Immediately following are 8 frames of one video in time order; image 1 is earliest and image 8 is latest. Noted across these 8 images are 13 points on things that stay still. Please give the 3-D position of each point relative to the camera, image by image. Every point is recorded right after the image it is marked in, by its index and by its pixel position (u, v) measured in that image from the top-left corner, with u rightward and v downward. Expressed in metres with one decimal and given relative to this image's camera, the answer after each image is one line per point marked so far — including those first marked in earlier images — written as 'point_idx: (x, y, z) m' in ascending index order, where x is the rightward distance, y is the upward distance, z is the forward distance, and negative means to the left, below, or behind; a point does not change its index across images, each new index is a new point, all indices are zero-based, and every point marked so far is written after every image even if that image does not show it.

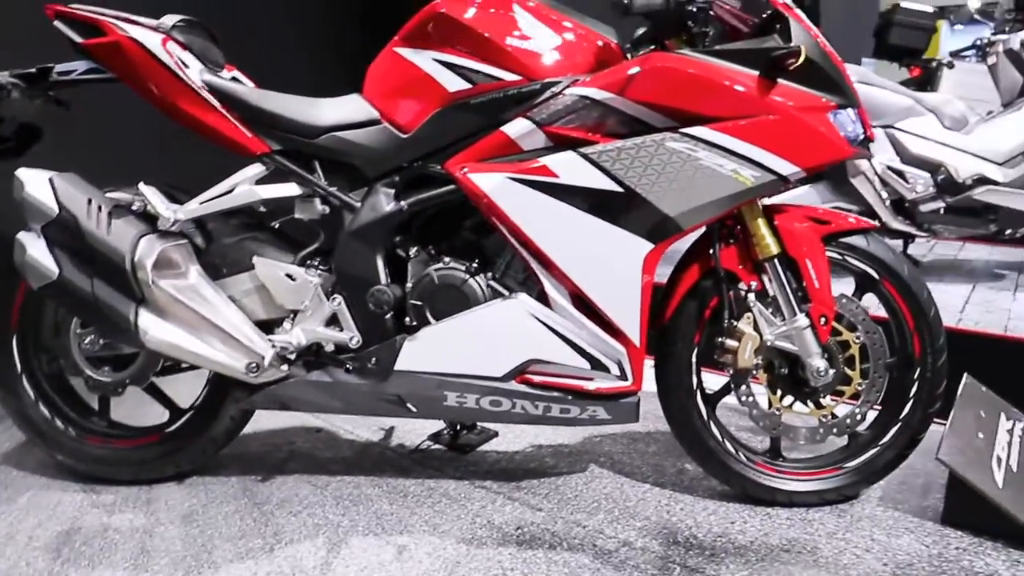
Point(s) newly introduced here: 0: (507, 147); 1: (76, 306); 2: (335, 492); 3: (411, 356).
0: (0.0, +0.3, +1.5) m
1: (-0.9, 0.0, +1.5) m
2: (-0.4, -0.5, +1.7) m
3: (-0.2, -0.1, +1.5) m
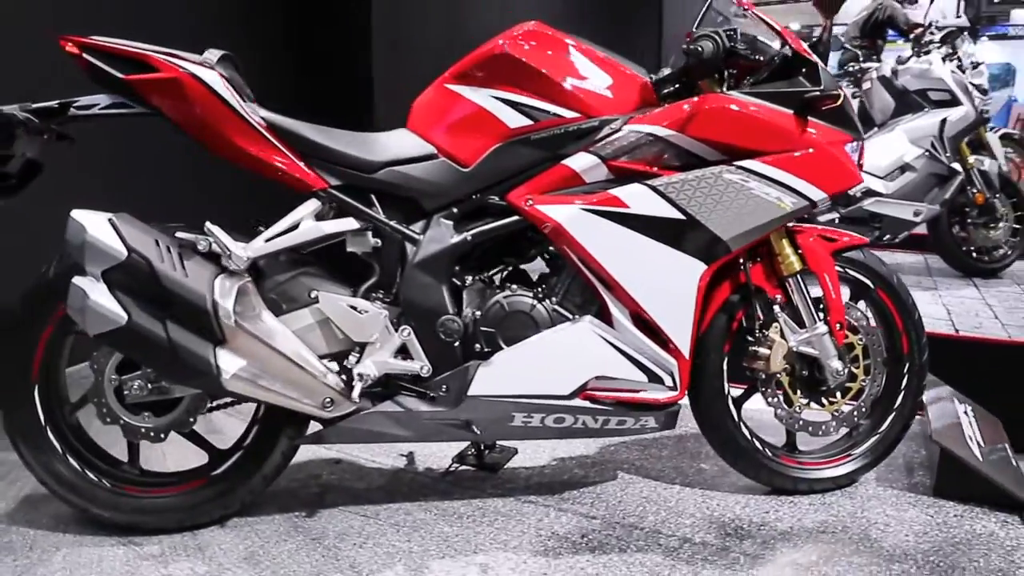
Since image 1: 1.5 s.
0: (+0.1, +0.2, +1.6) m
1: (-0.7, -0.1, +1.4) m
2: (-0.3, -0.6, +1.7) m
3: (-0.1, -0.2, +1.6) m
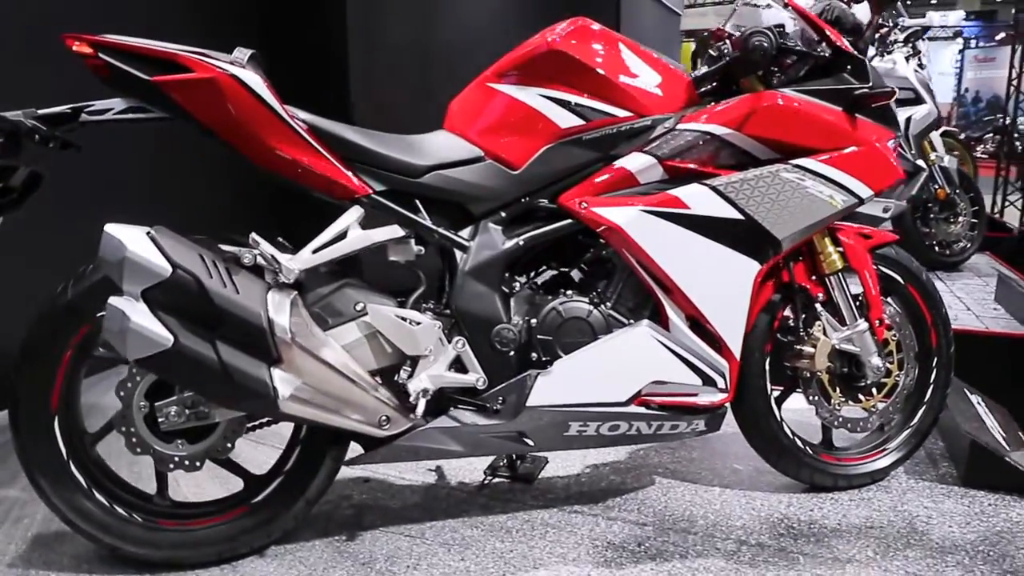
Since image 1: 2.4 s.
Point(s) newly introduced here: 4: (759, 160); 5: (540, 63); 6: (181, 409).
0: (+0.2, +0.2, +1.5) m
1: (-0.6, -0.2, +1.3) m
2: (-0.2, -0.6, +1.7) m
3: (+0.1, -0.2, +1.5) m
4: (+0.5, +0.3, +1.6) m
5: (+0.1, +0.5, +1.5) m
6: (-0.7, -0.2, +1.4) m
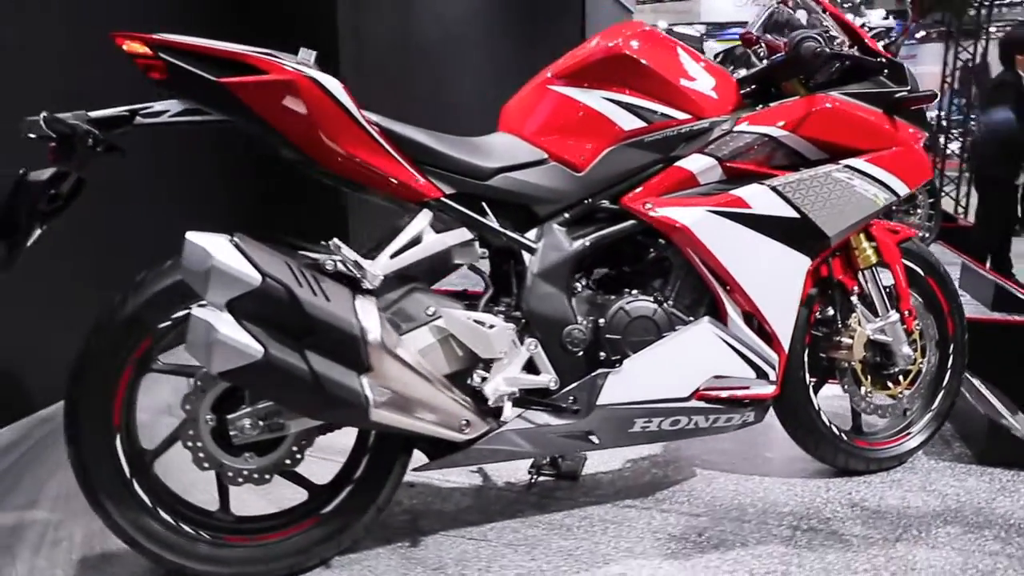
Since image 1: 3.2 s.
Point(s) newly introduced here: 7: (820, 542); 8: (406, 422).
0: (+0.4, +0.2, +1.6) m
1: (-0.4, -0.2, +1.3) m
2: (0.0, -0.6, +1.7) m
3: (+0.2, -0.2, +1.5) m
4: (+0.7, +0.3, +1.6) m
5: (+0.2, +0.5, +1.6) m
6: (-0.5, -0.3, +1.4) m
7: (+0.7, -0.6, +1.7) m
8: (-0.2, -0.2, +1.3) m
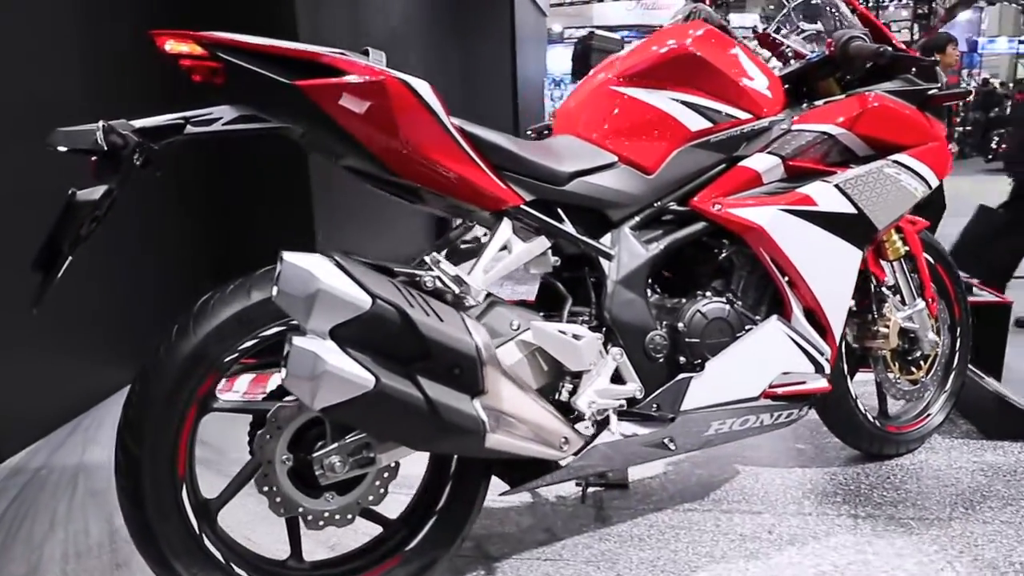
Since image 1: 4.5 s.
0: (+0.5, +0.2, +1.6) m
1: (-0.2, -0.2, +1.2) m
2: (+0.1, -0.6, +1.6) m
3: (+0.4, -0.2, +1.5) m
4: (+0.8, +0.3, +1.7) m
5: (+0.3, +0.5, +1.5) m
6: (-0.3, -0.3, +1.3) m
7: (+0.9, -0.6, +1.7) m
8: (0.0, -0.3, +1.3) m
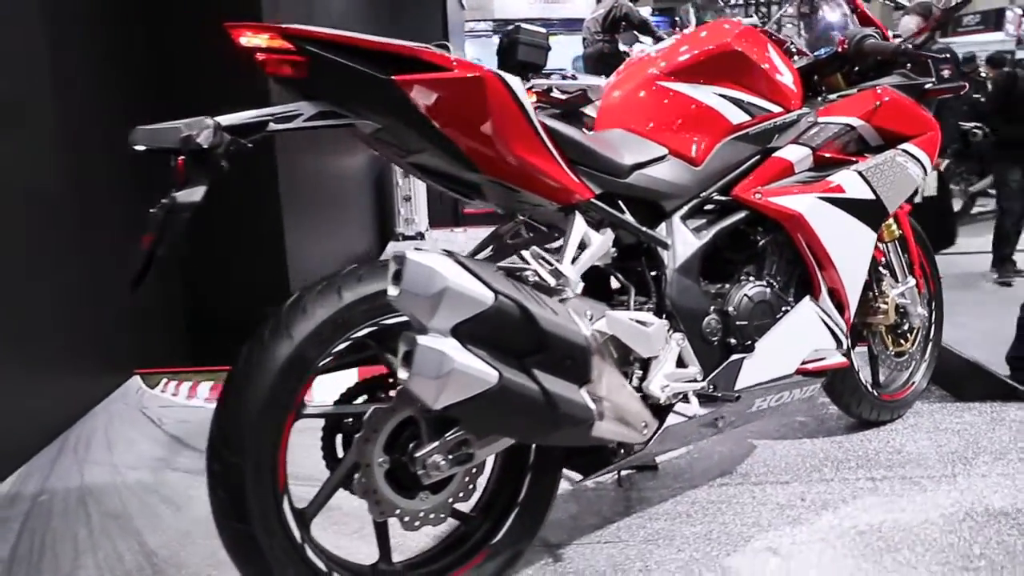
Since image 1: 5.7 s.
0: (+0.6, +0.3, +1.7) m
1: (0.0, -0.2, +1.2) m
2: (+0.3, -0.6, +1.7) m
3: (+0.5, -0.2, +1.6) m
4: (+0.9, +0.3, +1.8) m
5: (+0.4, +0.5, +1.6) m
6: (-0.1, -0.3, +1.3) m
7: (+1.0, -0.5, +1.9) m
8: (+0.2, -0.3, +1.3) m
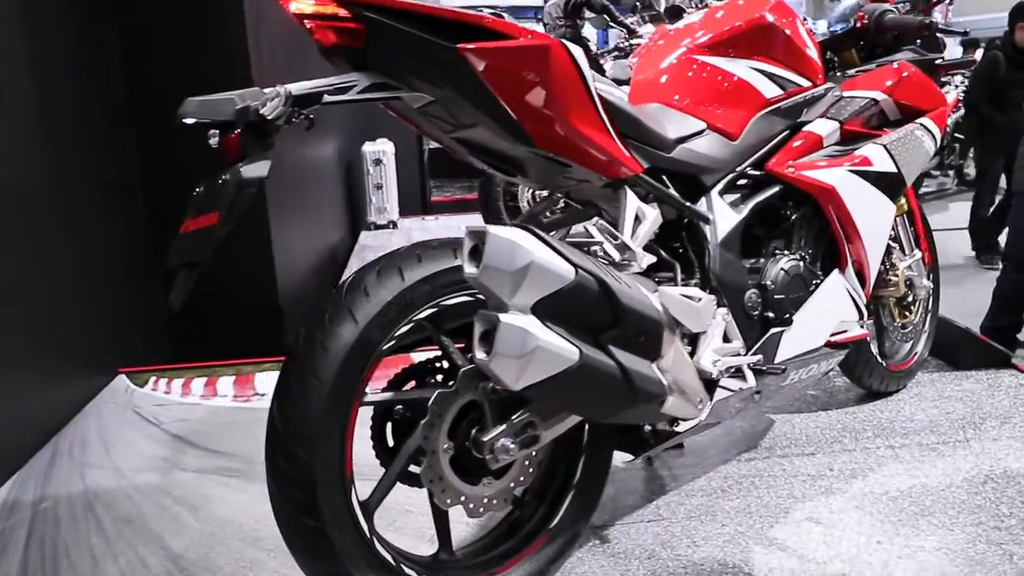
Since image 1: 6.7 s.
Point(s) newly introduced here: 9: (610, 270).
0: (+0.7, +0.3, +1.7) m
1: (+0.1, -0.2, +1.1) m
2: (+0.4, -0.5, +1.7) m
3: (+0.6, -0.1, +1.6) m
4: (+0.9, +0.4, +1.8) m
5: (+0.5, +0.6, +1.6) m
6: (0.0, -0.3, +1.2) m
7: (+1.1, -0.4, +1.9) m
8: (+0.3, -0.2, +1.3) m
9: (+0.2, 0.0, +1.2) m
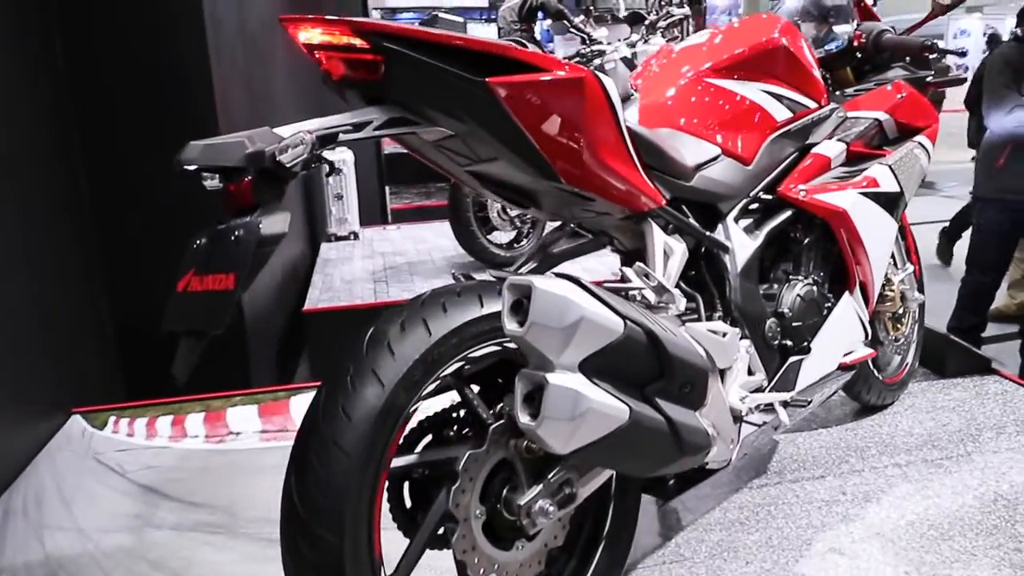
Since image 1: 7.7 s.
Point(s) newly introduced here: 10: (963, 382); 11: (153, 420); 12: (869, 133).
0: (+0.7, +0.3, +1.6) m
1: (+0.2, -0.2, +1.1) m
2: (+0.4, -0.6, +1.6) m
3: (+0.6, -0.2, +1.6) m
4: (+0.9, +0.4, +1.8) m
5: (+0.5, +0.5, +1.5) m
6: (+0.1, -0.3, +1.1) m
7: (+1.1, -0.5, +1.9) m
8: (+0.3, -0.3, +1.2) m
9: (+0.2, 0.0, +1.1) m
10: (+1.5, -0.3, +2.4) m
11: (-1.1, -0.4, +2.3) m
12: (+0.9, +0.4, +1.7) m
